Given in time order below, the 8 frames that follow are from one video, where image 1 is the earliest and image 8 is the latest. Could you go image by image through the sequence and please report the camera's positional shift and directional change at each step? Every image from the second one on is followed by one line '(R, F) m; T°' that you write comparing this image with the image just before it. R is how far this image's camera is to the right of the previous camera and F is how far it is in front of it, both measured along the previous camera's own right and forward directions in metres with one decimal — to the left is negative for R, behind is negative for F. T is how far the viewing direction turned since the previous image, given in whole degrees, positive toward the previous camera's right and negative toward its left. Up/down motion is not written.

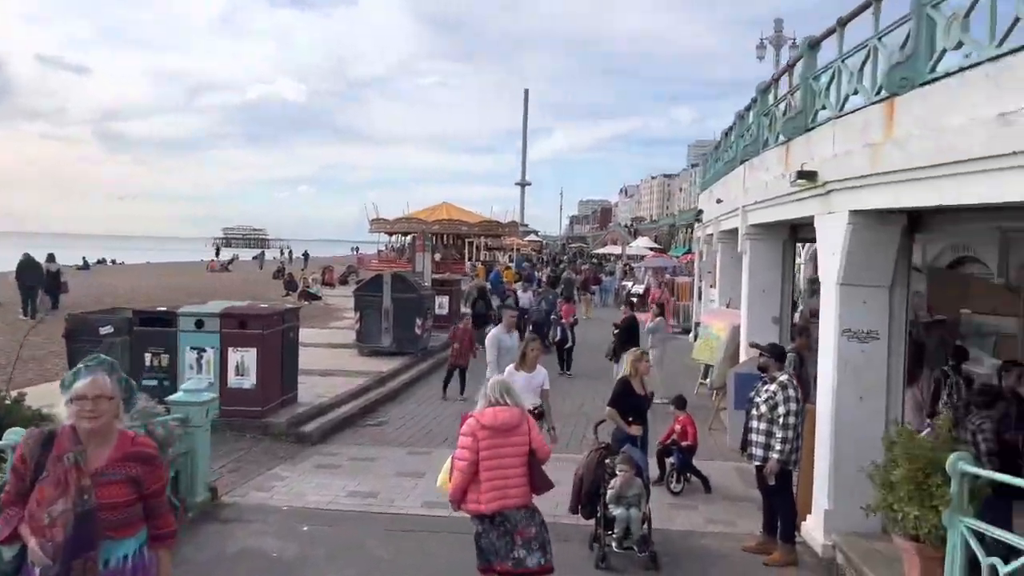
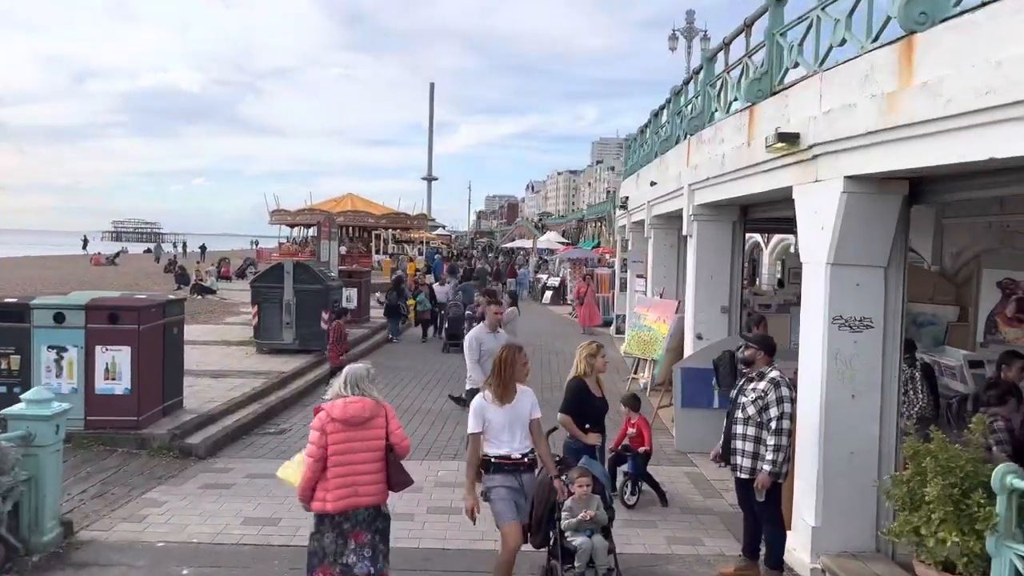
(-0.2, +1.2) m; +7°
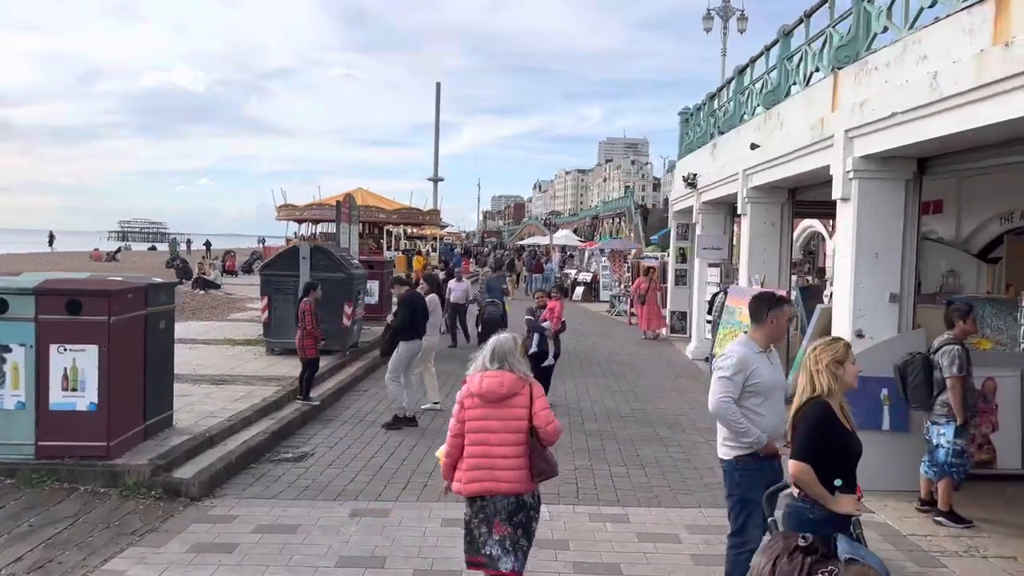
(-0.8, +2.4) m; 0°
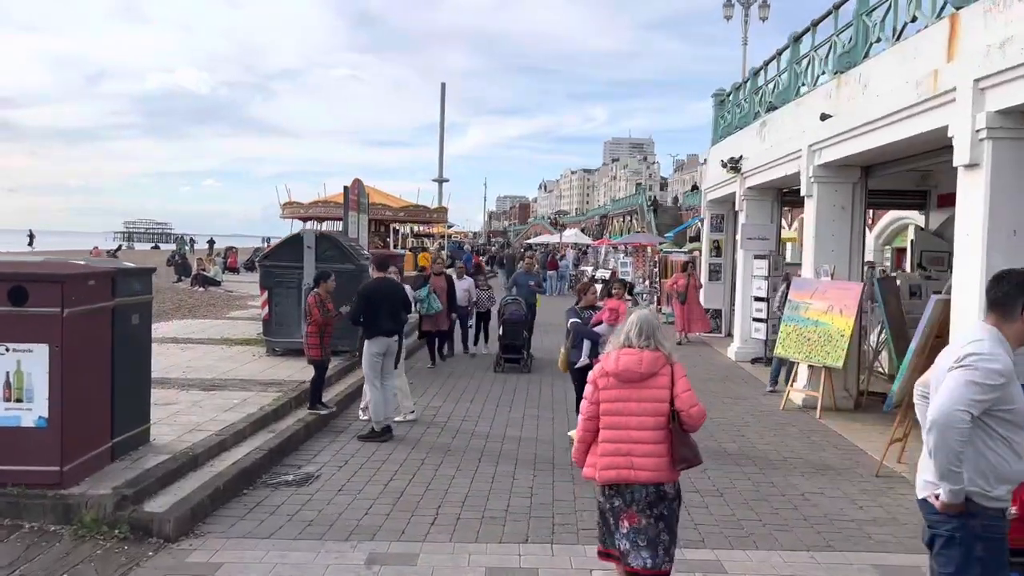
(-0.3, +1.3) m; 0°
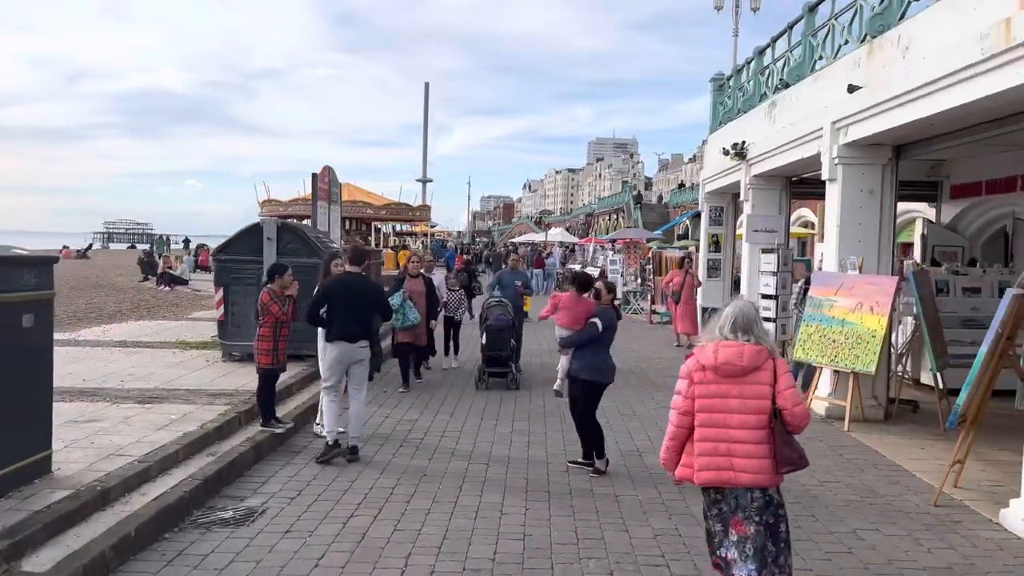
(0.0, +1.1) m; +1°
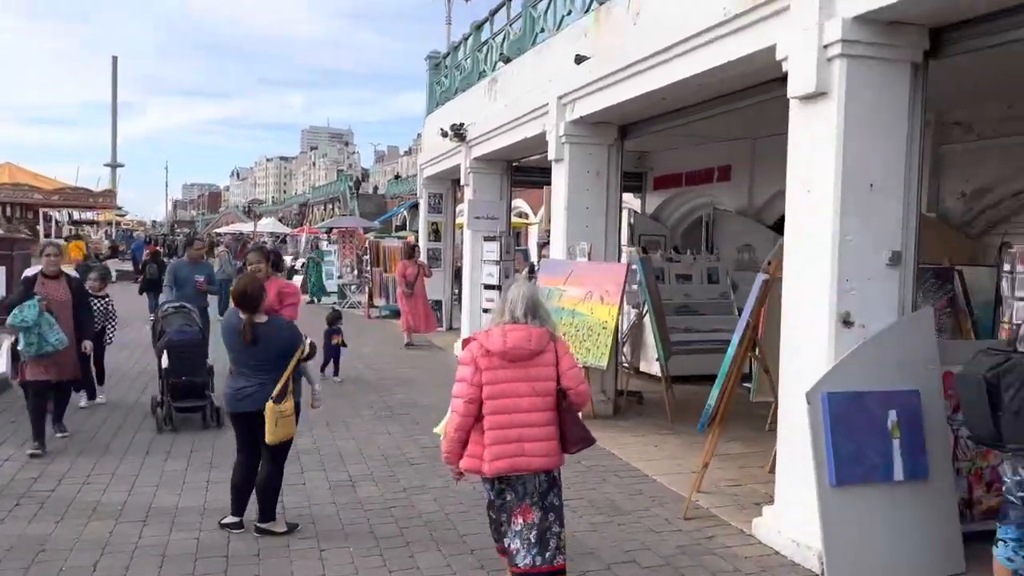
(+0.3, +1.3) m; +19°
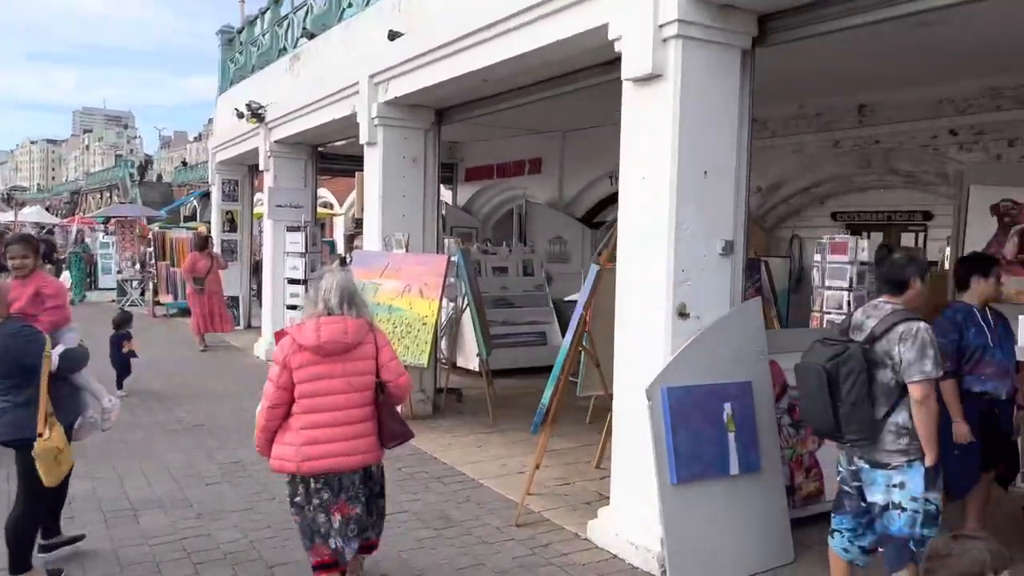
(-0.1, +0.5) m; +14°
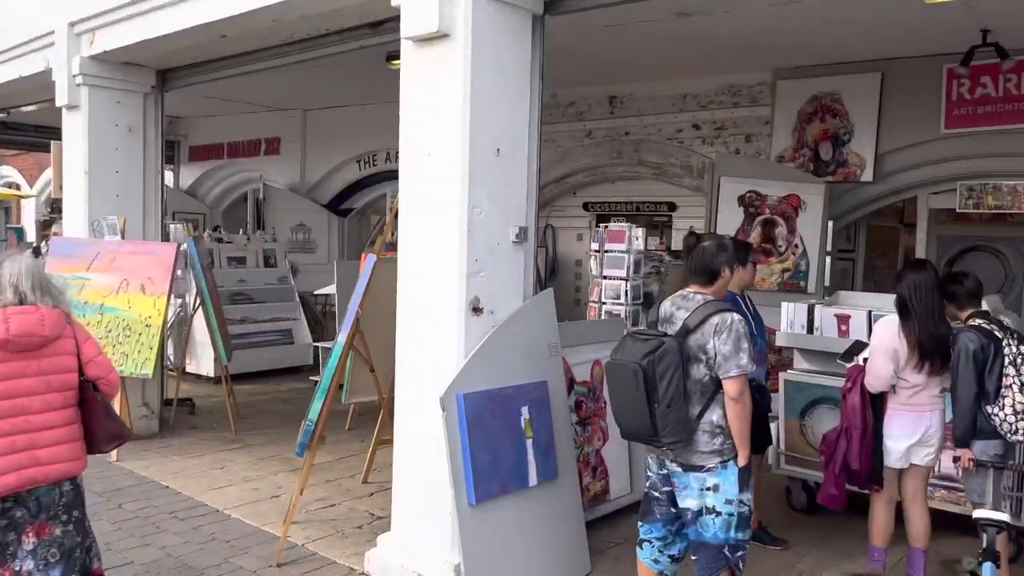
(-0.1, +0.6) m; +19°
